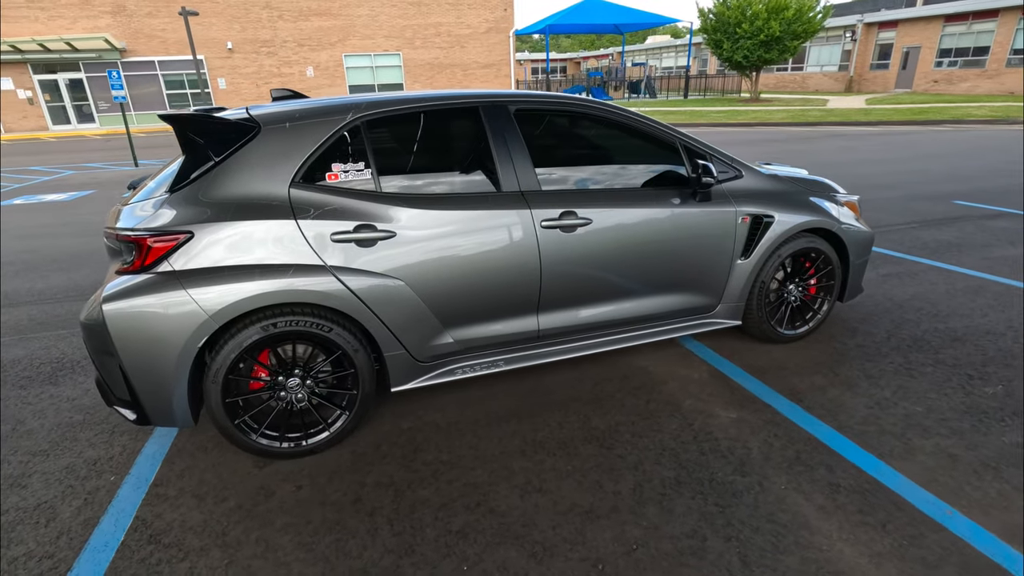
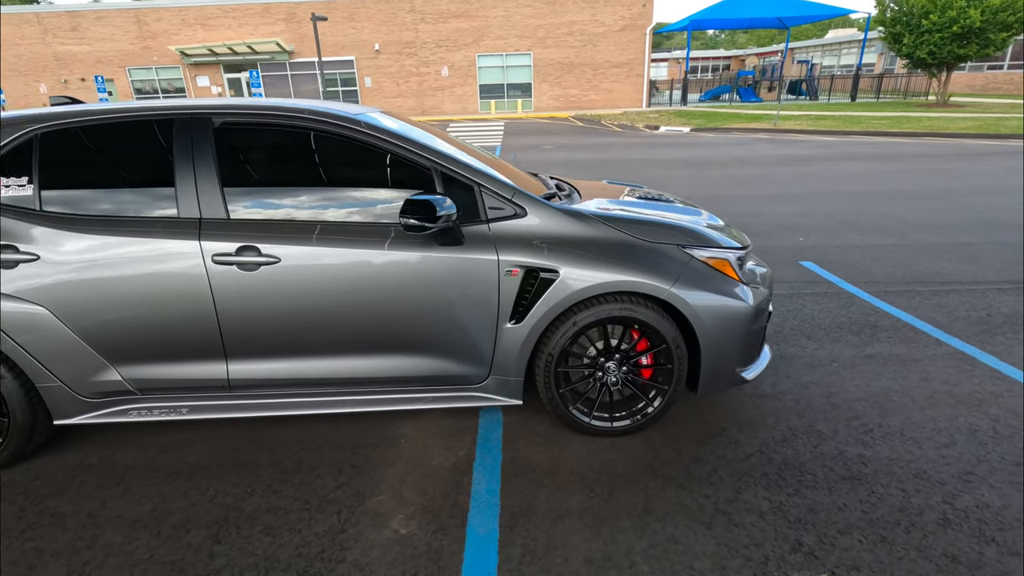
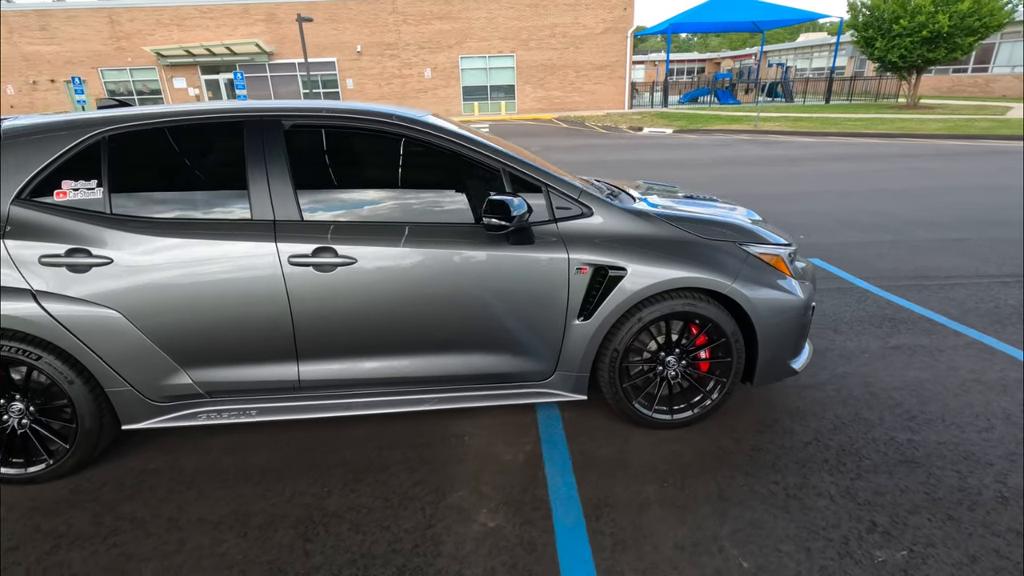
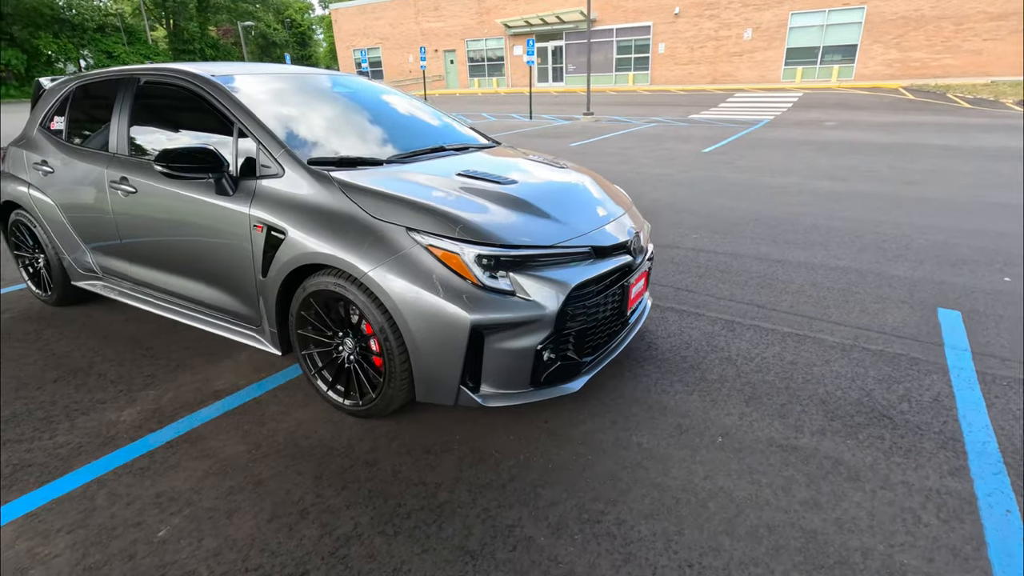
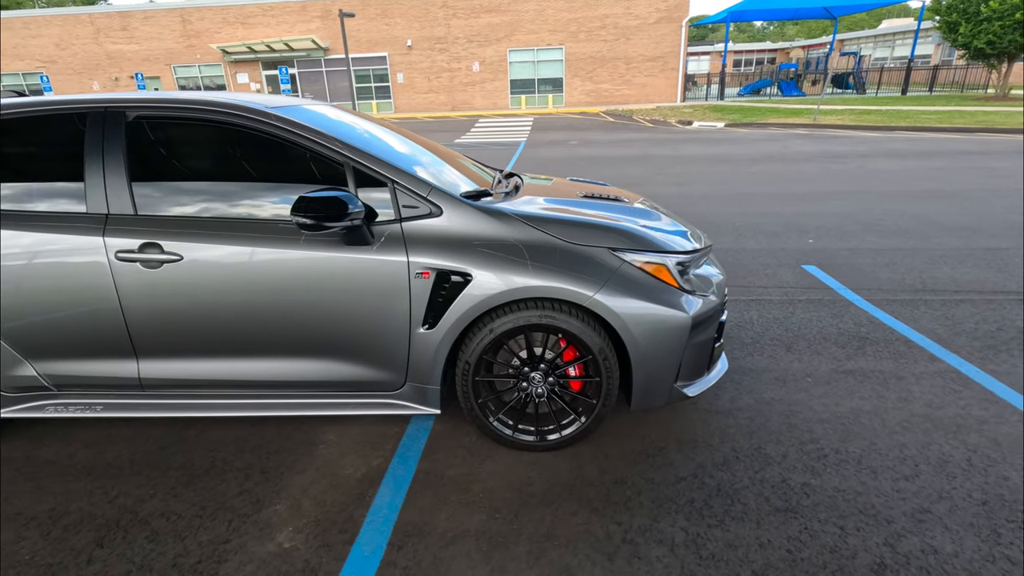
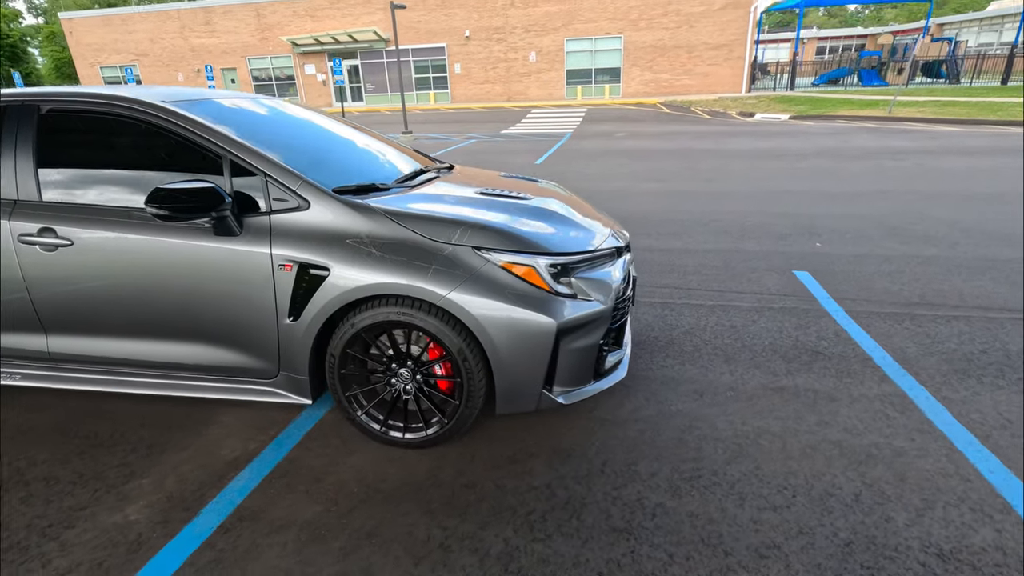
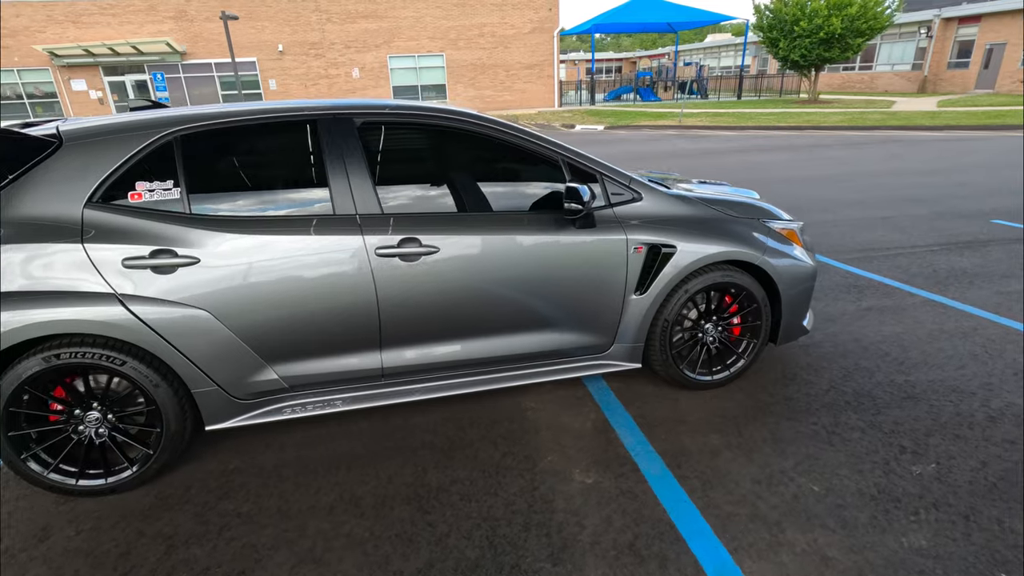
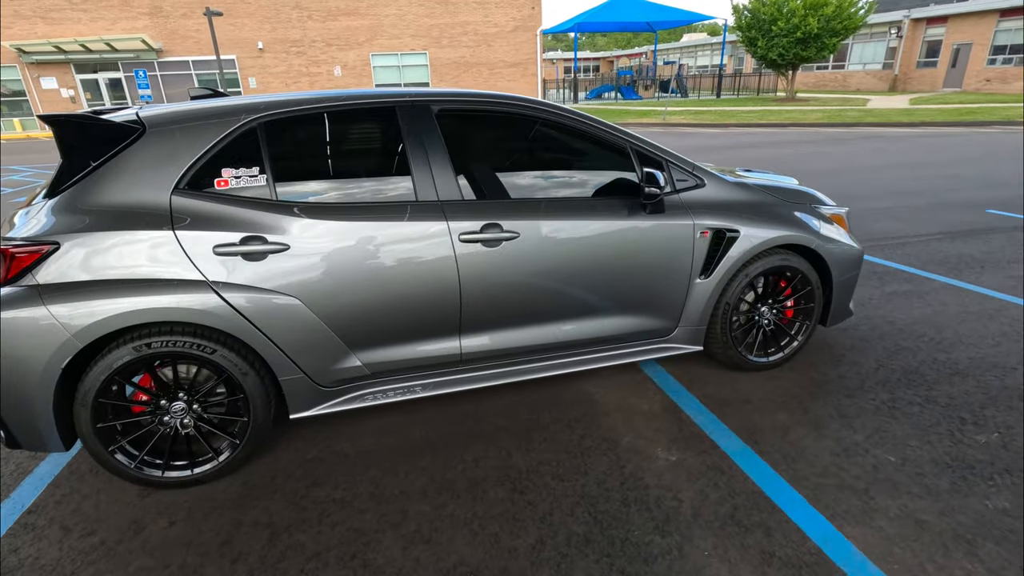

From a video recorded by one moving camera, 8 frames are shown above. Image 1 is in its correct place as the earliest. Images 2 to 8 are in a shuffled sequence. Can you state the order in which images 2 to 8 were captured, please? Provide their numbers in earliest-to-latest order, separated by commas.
8, 7, 3, 2, 5, 6, 4
